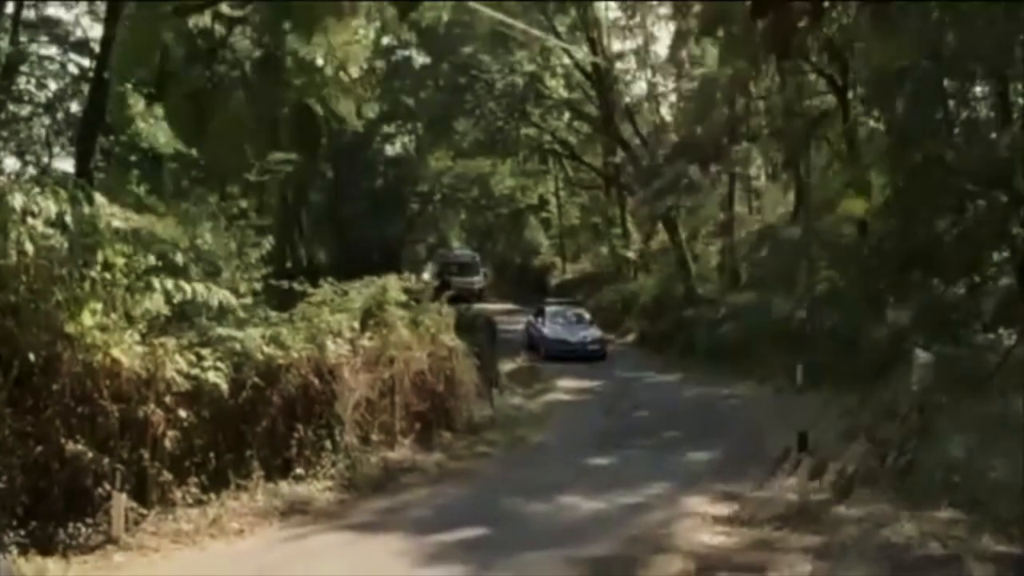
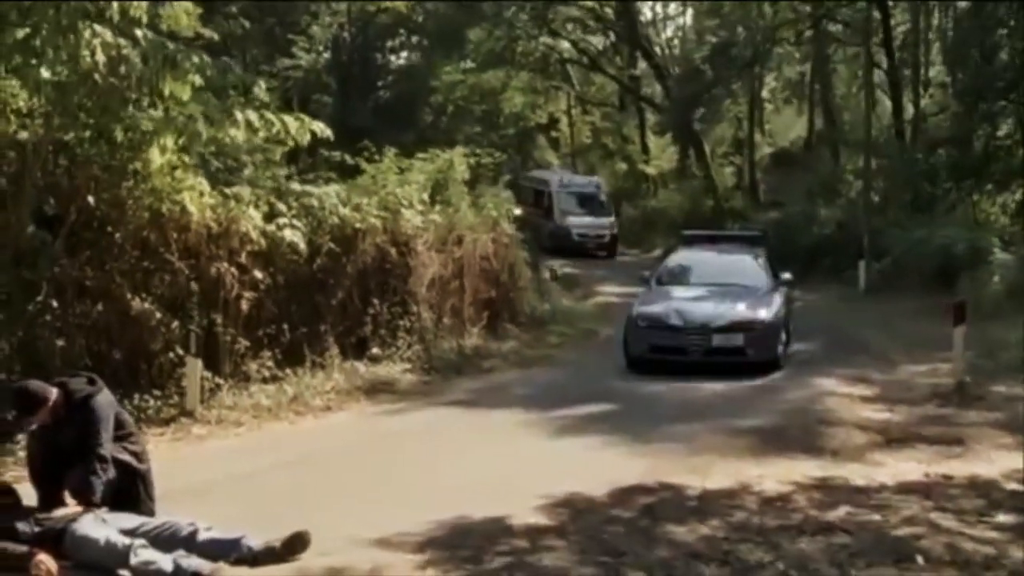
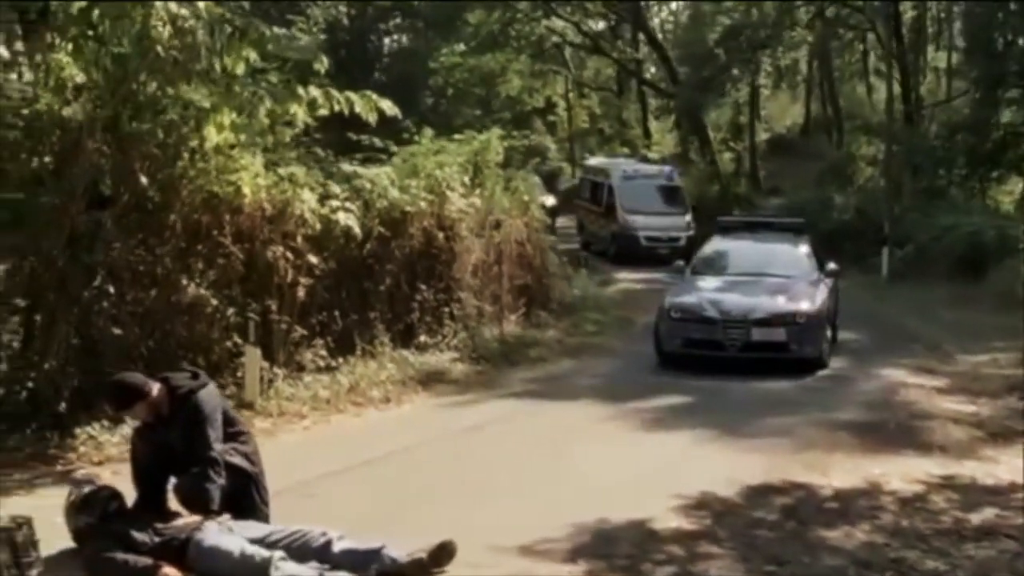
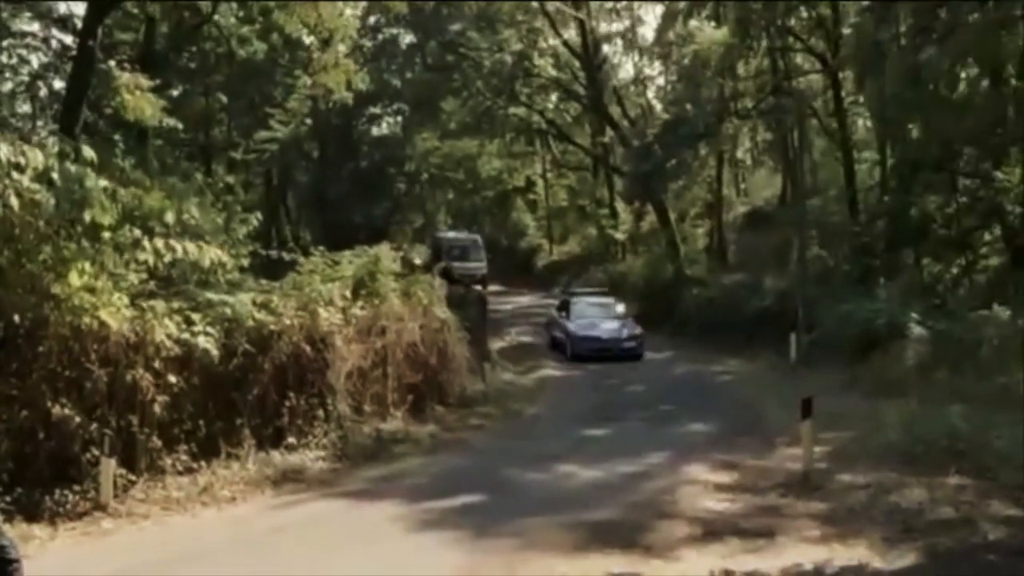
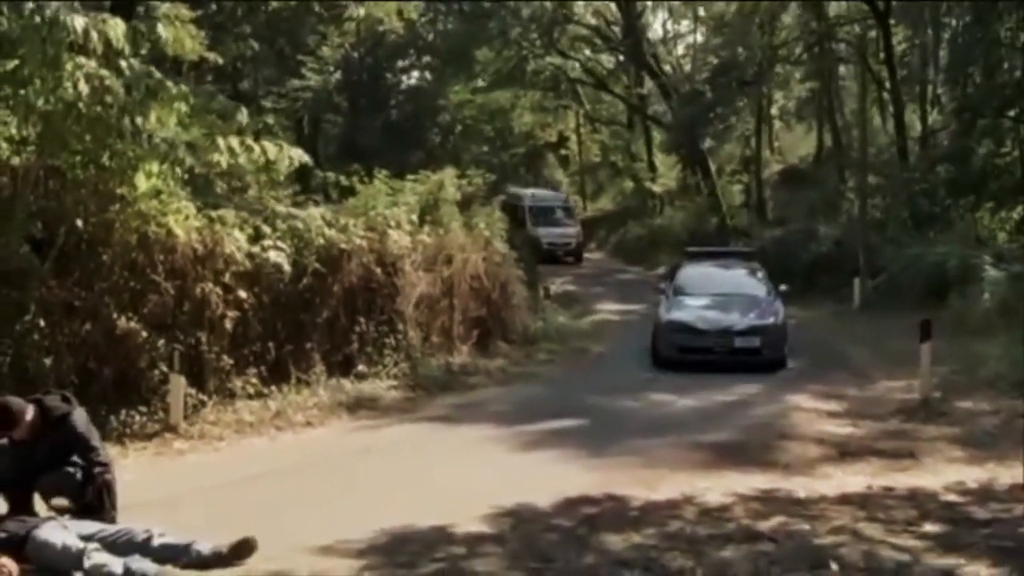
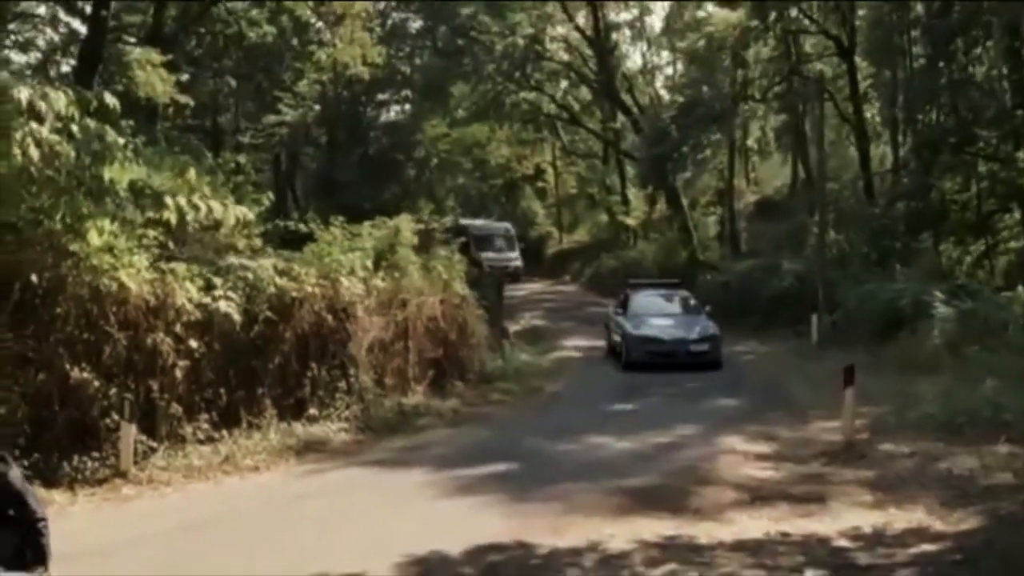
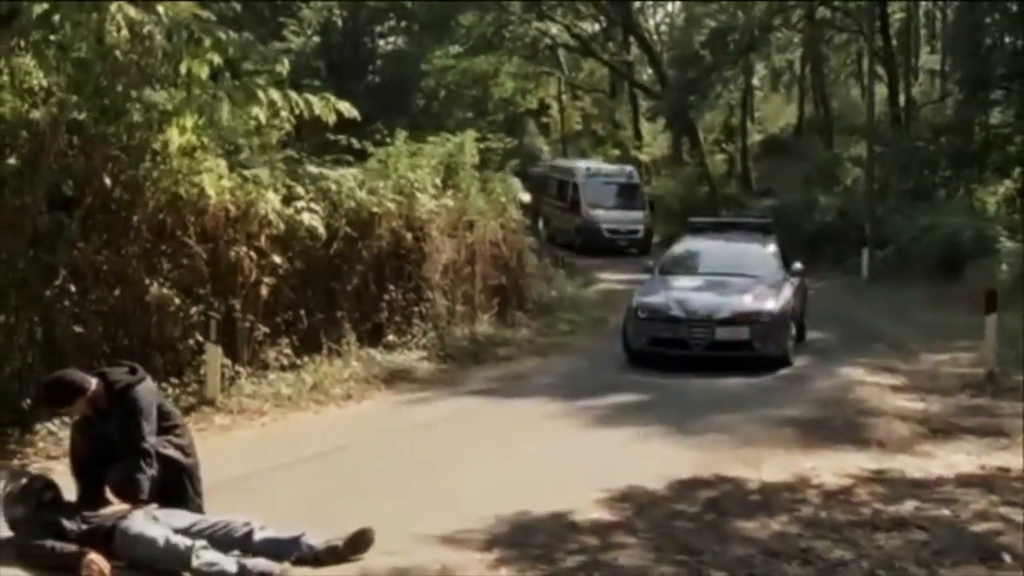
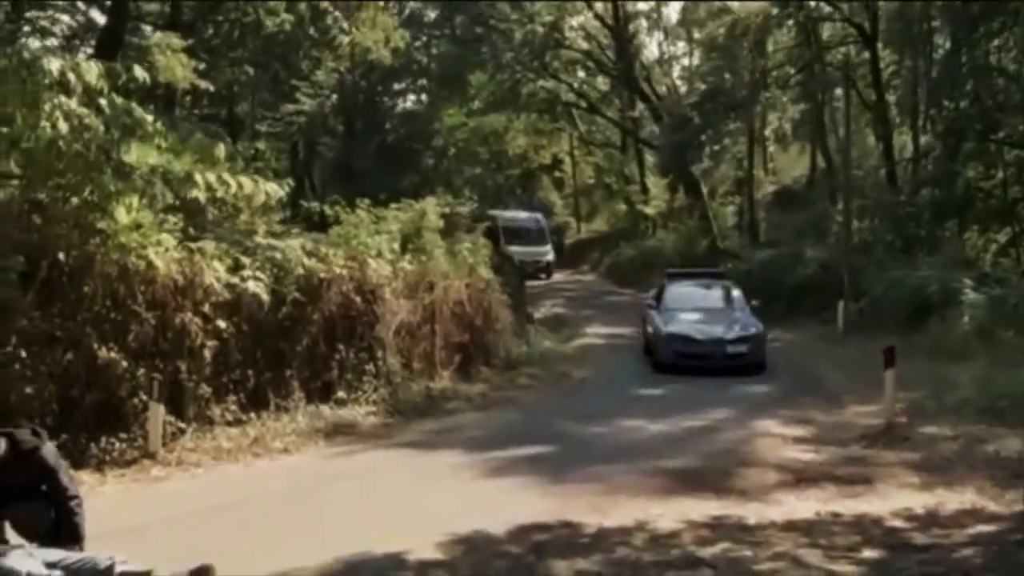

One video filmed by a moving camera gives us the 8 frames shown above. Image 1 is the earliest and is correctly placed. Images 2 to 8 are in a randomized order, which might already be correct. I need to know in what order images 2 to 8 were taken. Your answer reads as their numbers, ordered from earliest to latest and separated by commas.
4, 6, 8, 5, 2, 7, 3
